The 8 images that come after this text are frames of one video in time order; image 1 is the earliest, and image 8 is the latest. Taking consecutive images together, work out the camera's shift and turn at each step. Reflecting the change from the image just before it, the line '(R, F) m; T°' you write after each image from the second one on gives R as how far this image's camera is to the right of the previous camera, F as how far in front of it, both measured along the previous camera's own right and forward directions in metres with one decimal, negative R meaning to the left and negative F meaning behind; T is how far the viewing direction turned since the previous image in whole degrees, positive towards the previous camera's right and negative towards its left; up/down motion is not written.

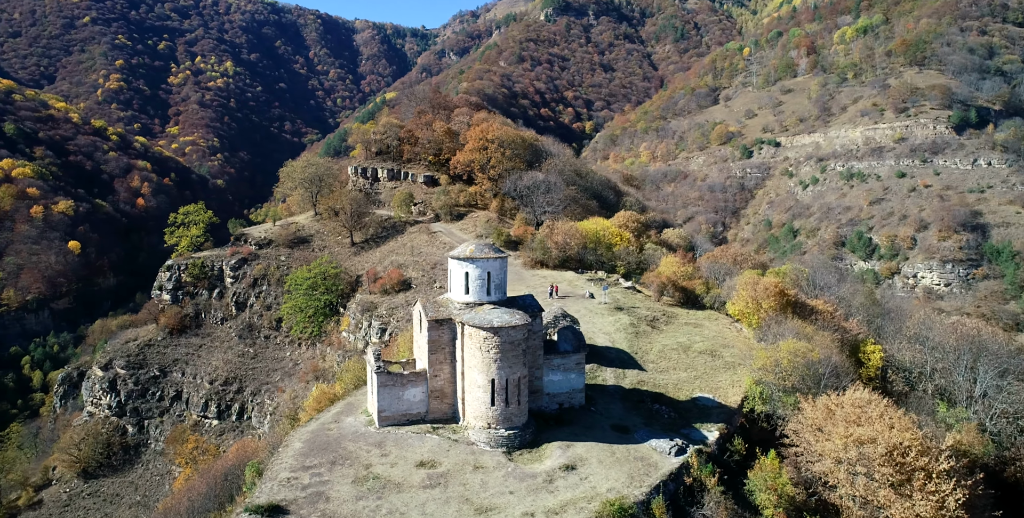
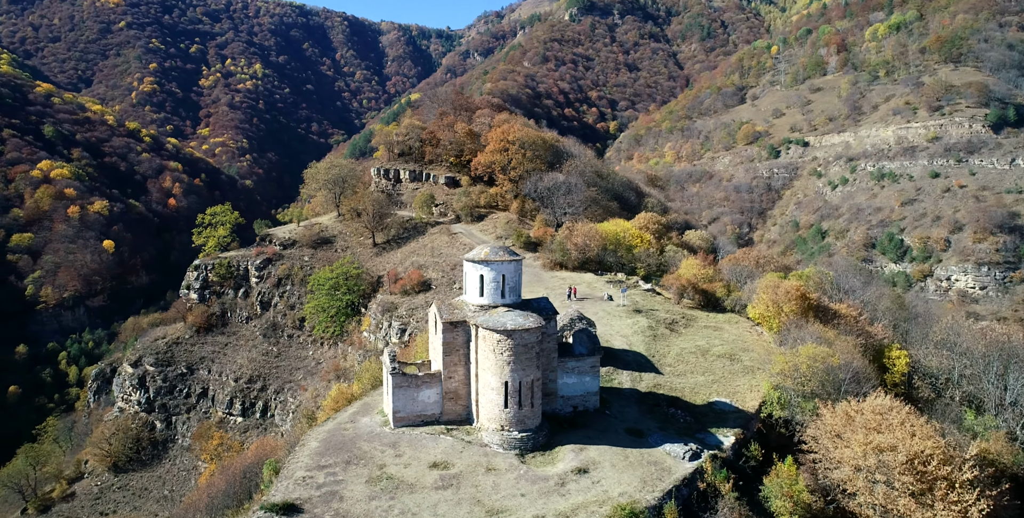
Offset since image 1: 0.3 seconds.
(+0.4, -0.1) m; -2°
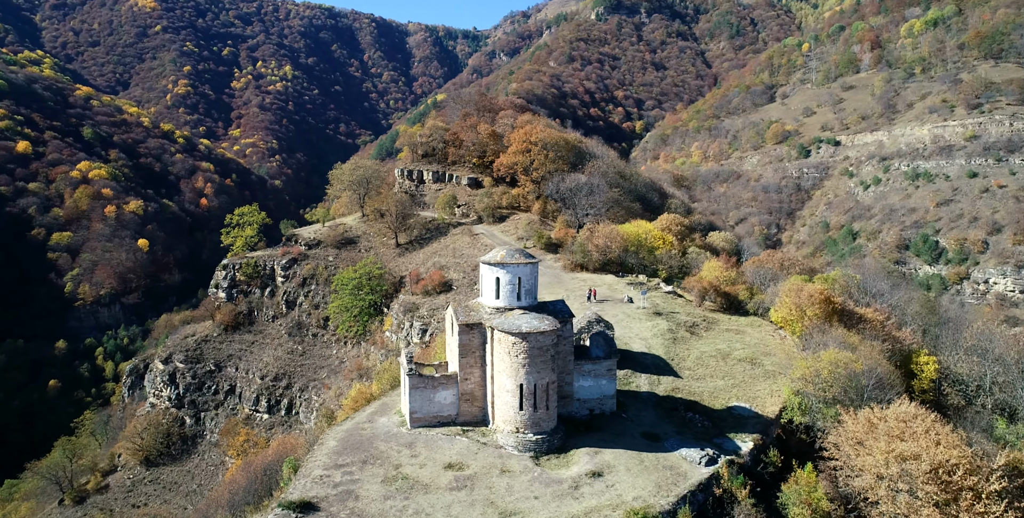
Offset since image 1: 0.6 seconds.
(+0.4, -0.2) m; -2°
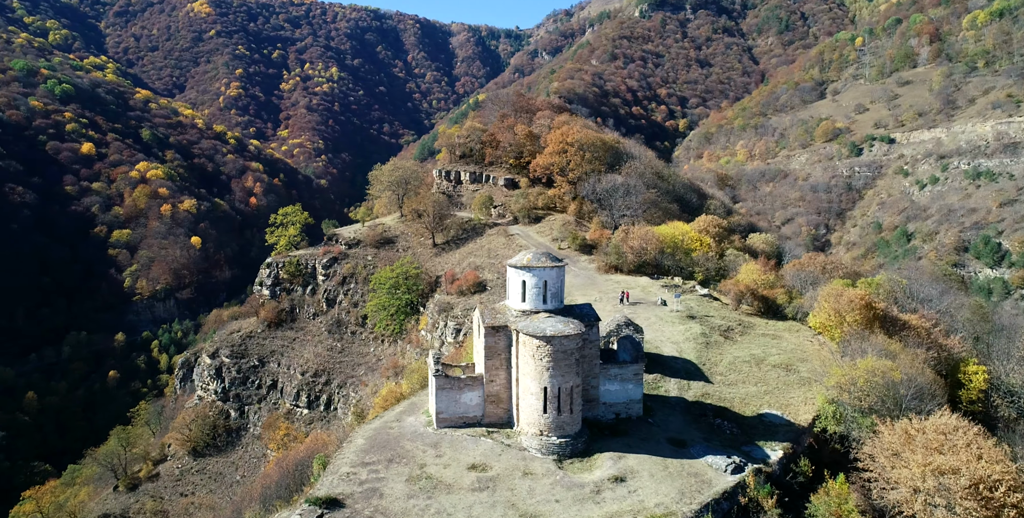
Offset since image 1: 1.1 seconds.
(+0.7, -0.2) m; -3°
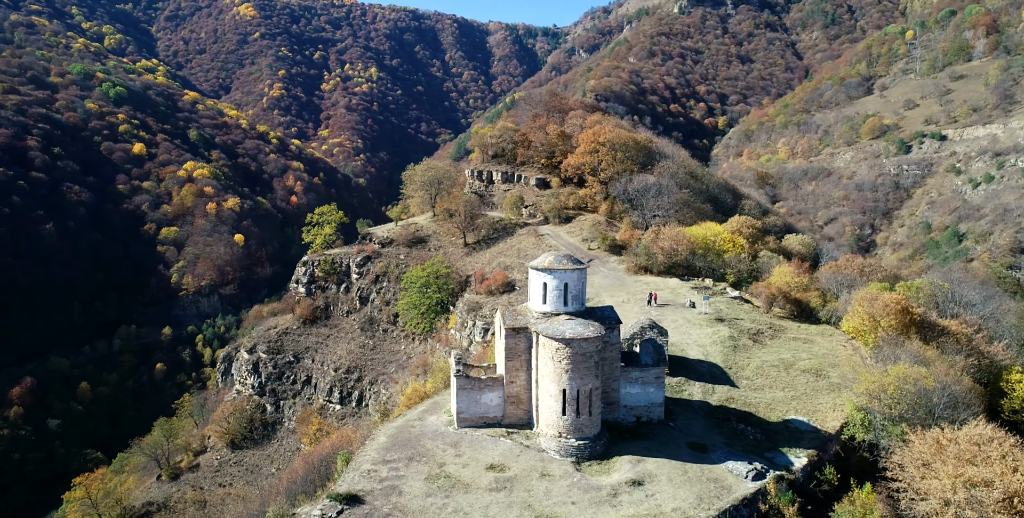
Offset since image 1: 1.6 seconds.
(+0.7, -0.1) m; -3°
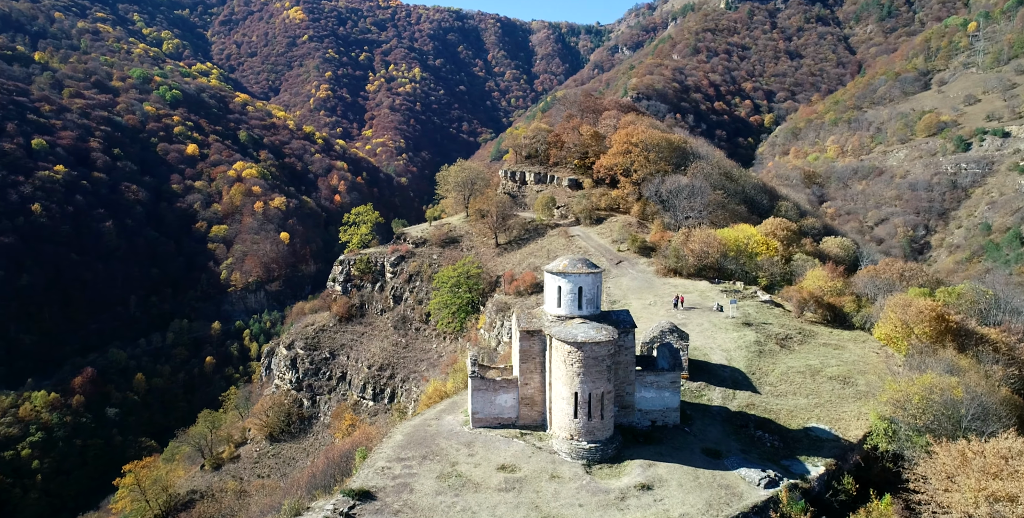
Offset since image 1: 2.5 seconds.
(+1.2, -0.2) m; -3°
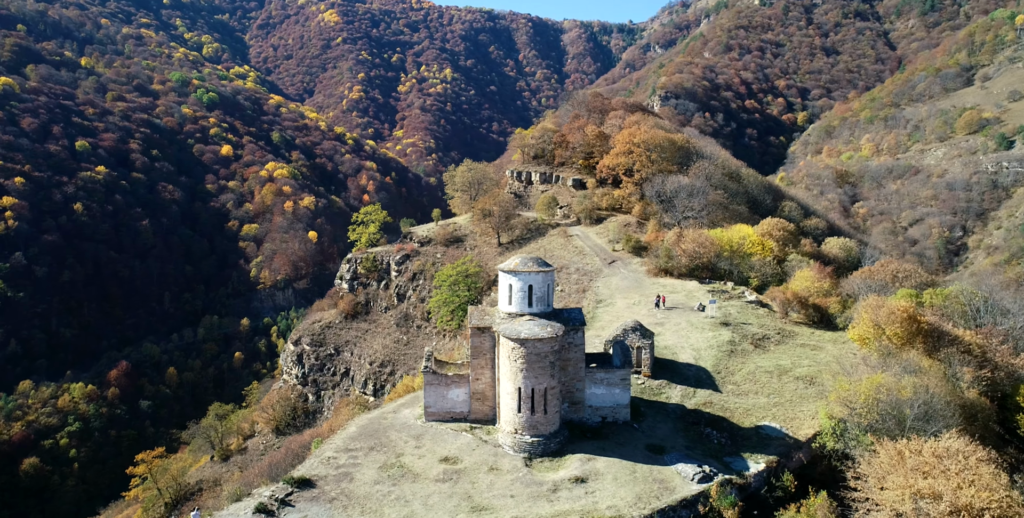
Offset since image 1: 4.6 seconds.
(+3.6, -0.8) m; -3°
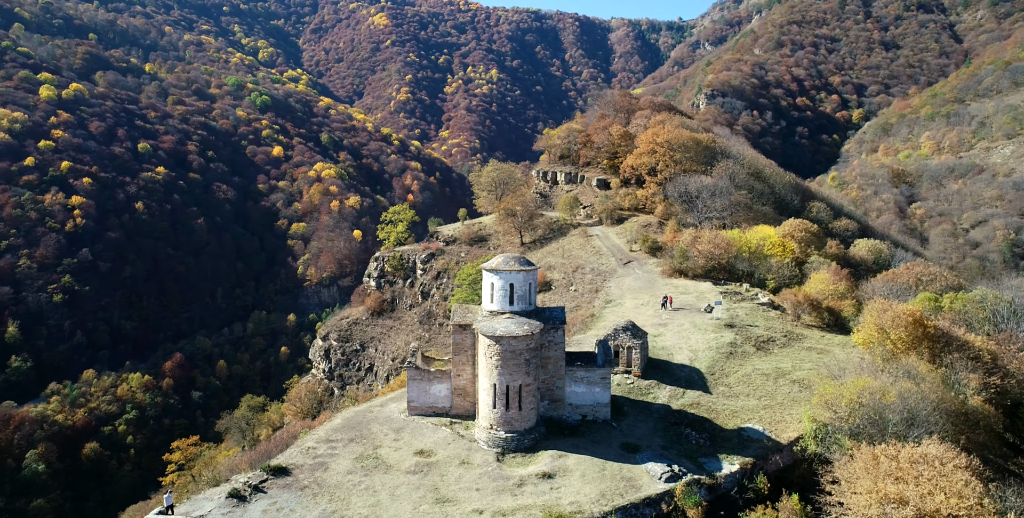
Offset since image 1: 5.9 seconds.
(+3.1, -0.3) m; -5°
